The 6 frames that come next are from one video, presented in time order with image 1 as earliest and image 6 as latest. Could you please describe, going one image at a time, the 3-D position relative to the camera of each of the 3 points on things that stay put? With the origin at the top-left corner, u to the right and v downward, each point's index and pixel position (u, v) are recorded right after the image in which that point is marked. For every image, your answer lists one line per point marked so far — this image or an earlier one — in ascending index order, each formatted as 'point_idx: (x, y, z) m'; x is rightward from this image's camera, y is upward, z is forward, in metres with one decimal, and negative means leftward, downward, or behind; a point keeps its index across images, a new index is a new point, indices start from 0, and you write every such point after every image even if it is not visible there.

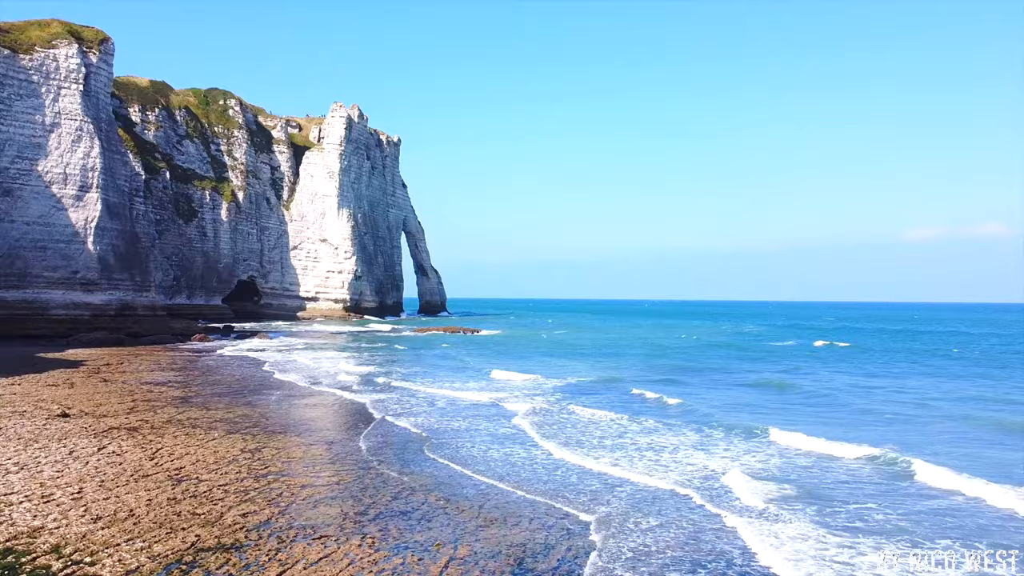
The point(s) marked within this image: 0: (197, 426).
0: (-7.7, -3.4, +16.1) m
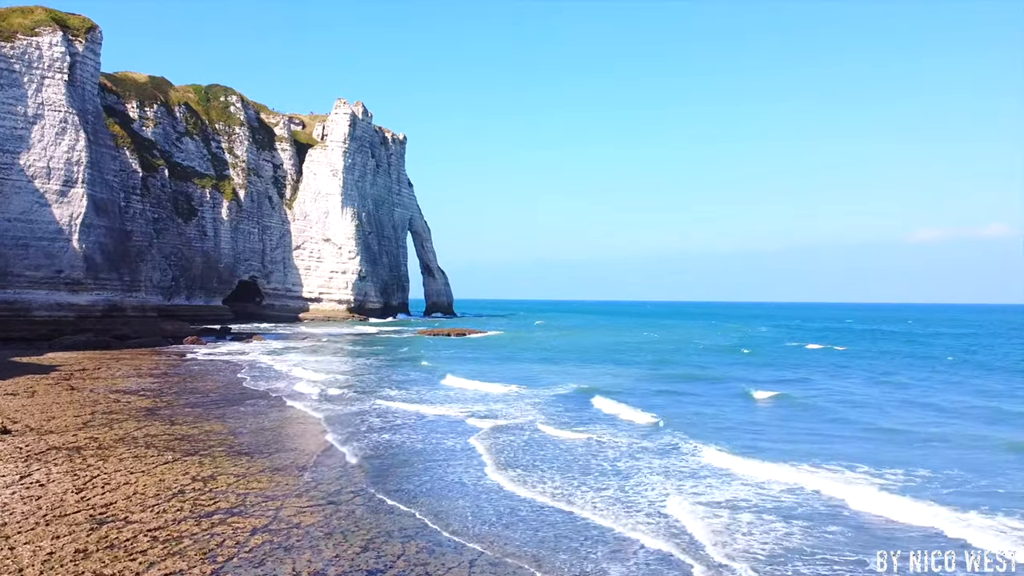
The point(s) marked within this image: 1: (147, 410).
0: (-7.7, -3.4, +14.0) m
1: (-10.3, -3.4, +18.6) m
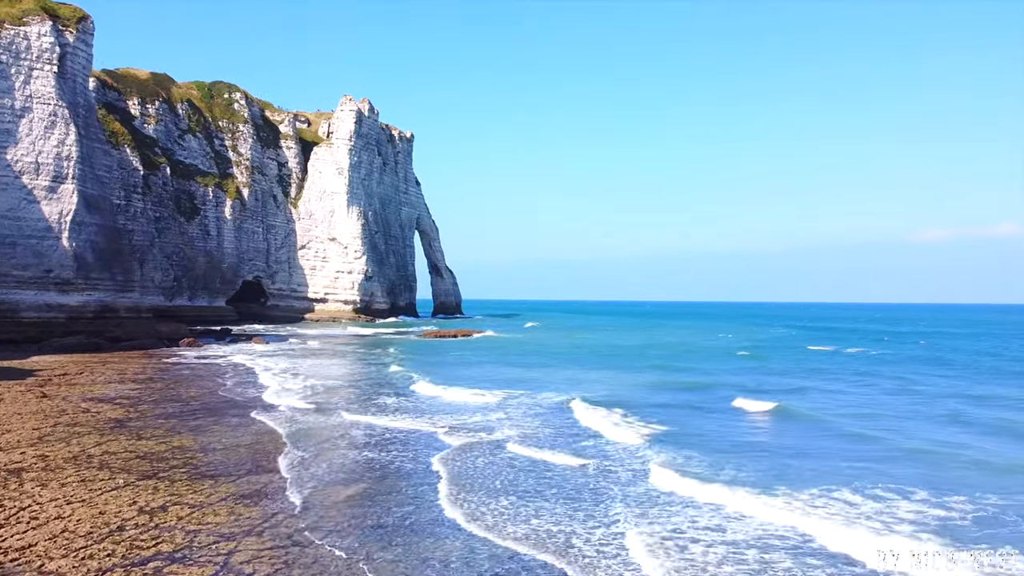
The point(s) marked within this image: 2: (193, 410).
0: (-7.6, -3.3, +12.2) m
1: (-10.2, -3.4, +16.9) m
2: (-9.0, -3.5, +18.7) m
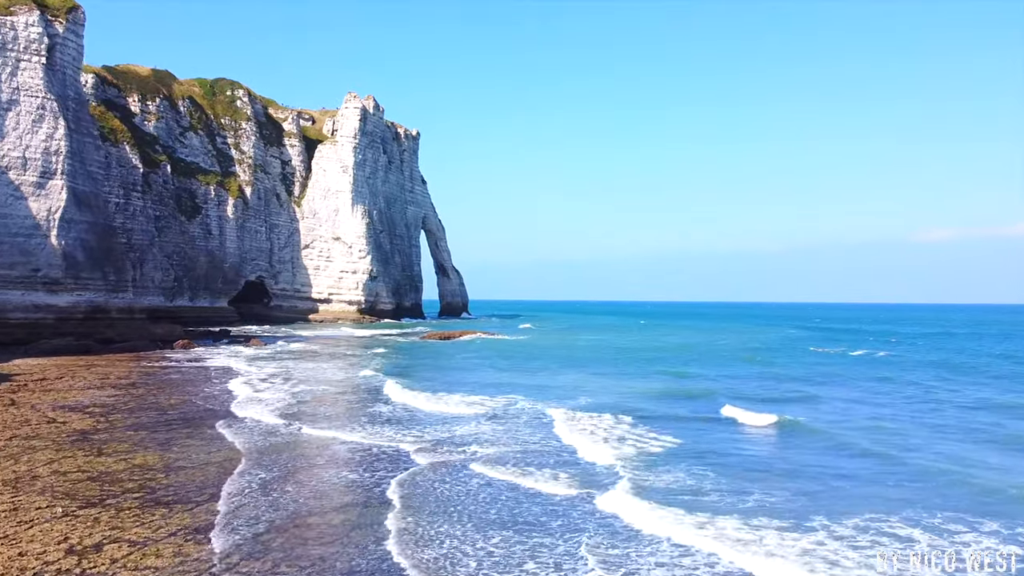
0: (-7.5, -3.3, +10.7) m
1: (-10.1, -3.4, +15.4) m
2: (-8.9, -3.4, +17.1) m
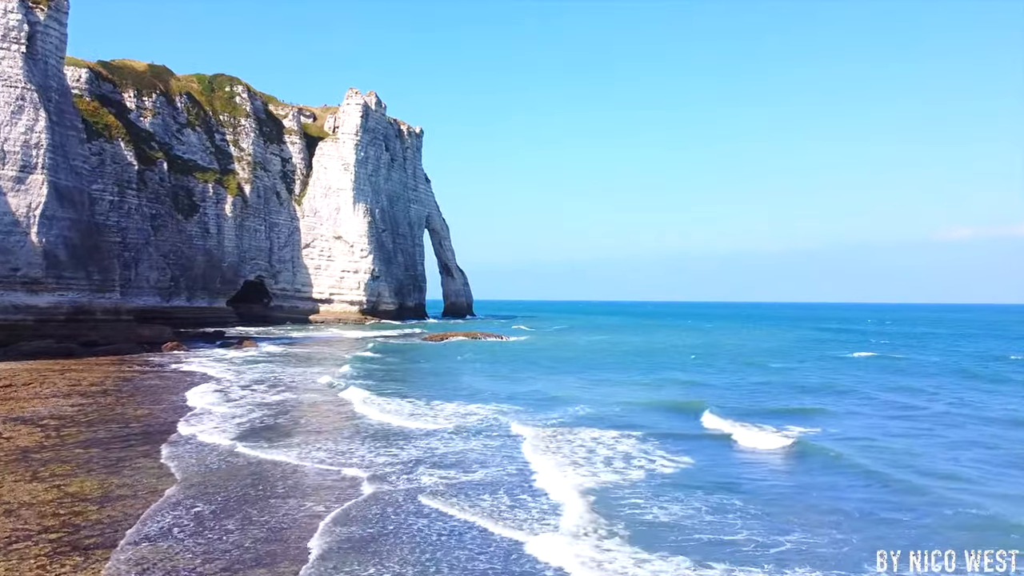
0: (-7.6, -3.3, +8.9) m
1: (-10.1, -3.4, +13.6) m
2: (-9.0, -3.4, +15.4) m
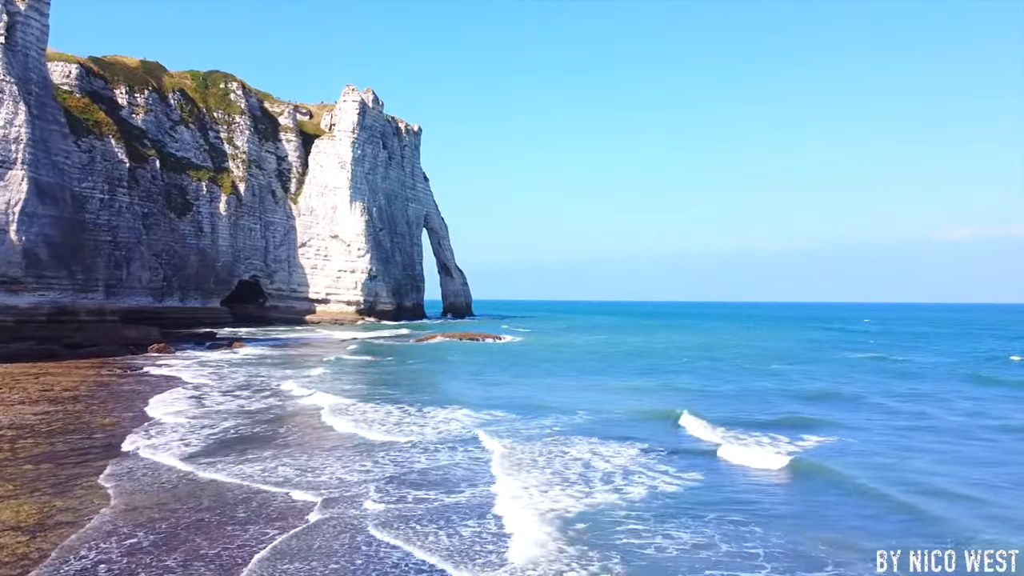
0: (-7.8, -3.3, +7.6) m
1: (-10.3, -3.4, +12.4) m
2: (-9.1, -3.4, +14.1) m
